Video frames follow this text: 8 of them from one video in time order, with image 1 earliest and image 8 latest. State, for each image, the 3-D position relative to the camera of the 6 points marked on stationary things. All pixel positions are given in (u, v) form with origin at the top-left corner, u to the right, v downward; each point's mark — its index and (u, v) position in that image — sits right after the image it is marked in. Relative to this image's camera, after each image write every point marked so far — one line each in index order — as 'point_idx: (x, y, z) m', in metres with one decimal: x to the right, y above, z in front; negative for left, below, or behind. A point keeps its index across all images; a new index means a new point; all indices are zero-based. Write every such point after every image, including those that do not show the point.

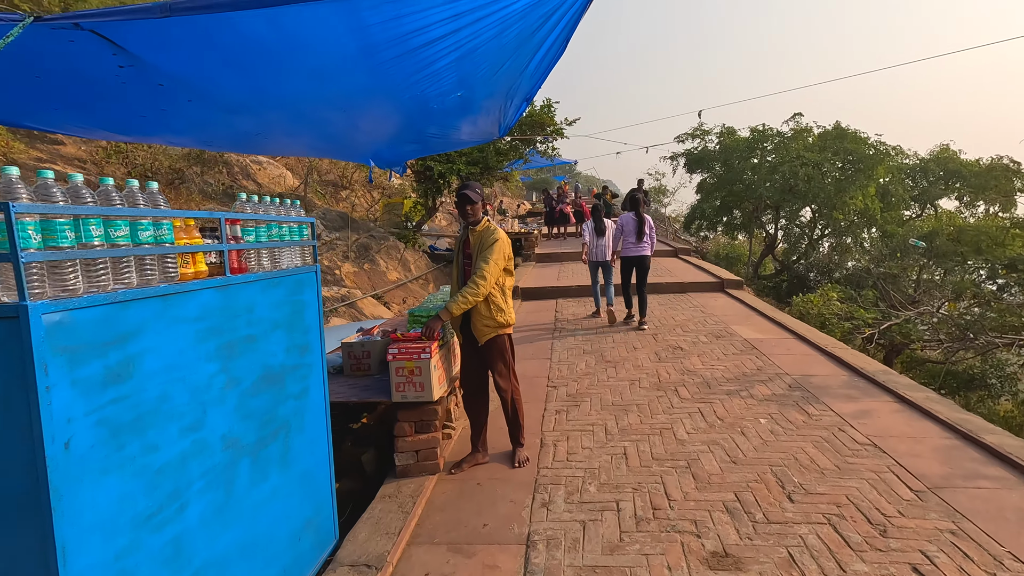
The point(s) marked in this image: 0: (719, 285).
0: (+3.2, +0.1, +8.6) m
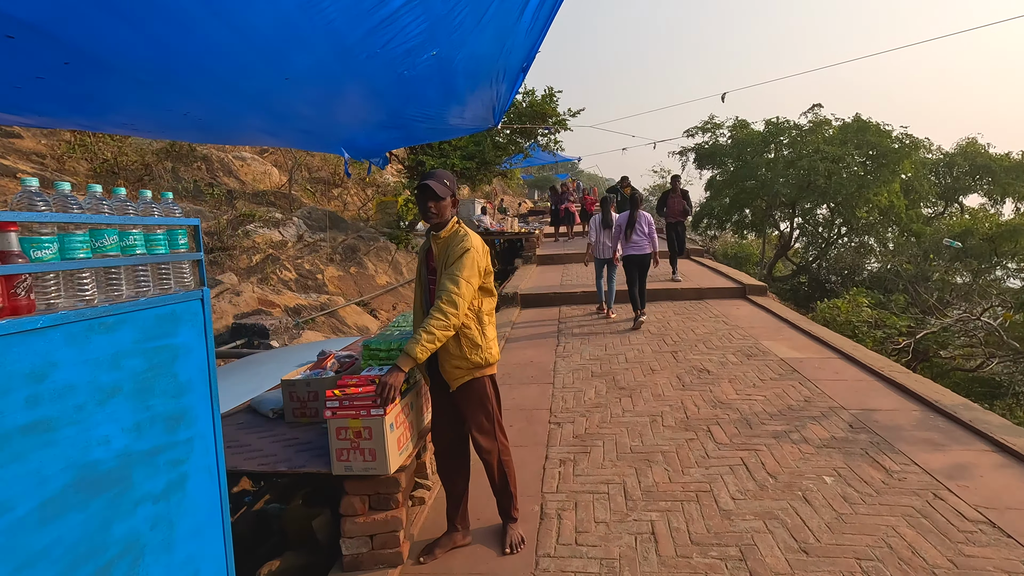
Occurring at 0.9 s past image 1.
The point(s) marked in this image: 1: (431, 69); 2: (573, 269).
0: (+3.2, 0.0, +7.7) m
1: (-0.5, +1.4, +3.5) m
2: (+1.2, +0.4, +10.7) m
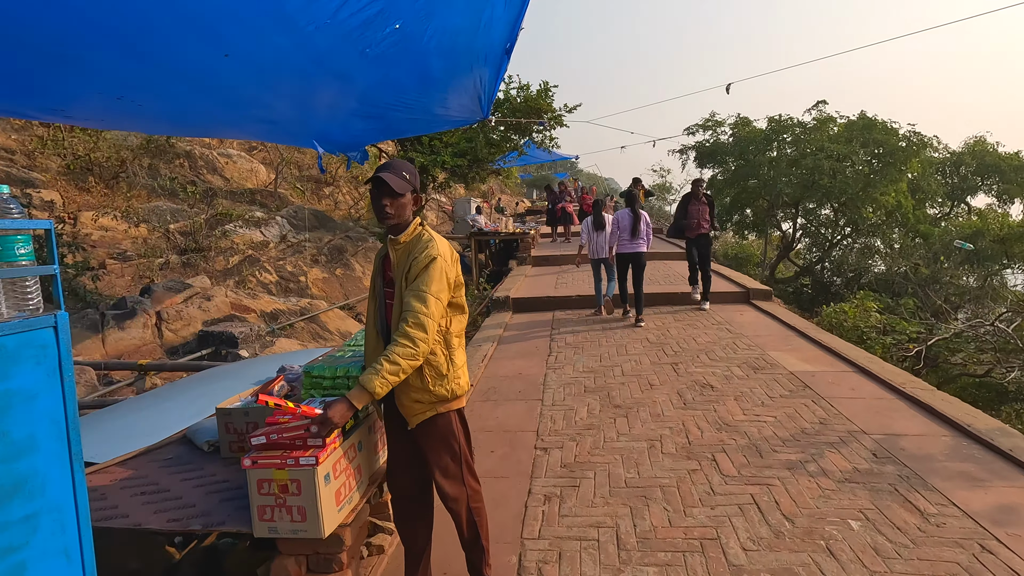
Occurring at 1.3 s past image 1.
0: (+3.1, -0.1, +7.3) m
1: (-0.6, +1.3, +3.1) m
2: (+1.1, +0.3, +10.3) m
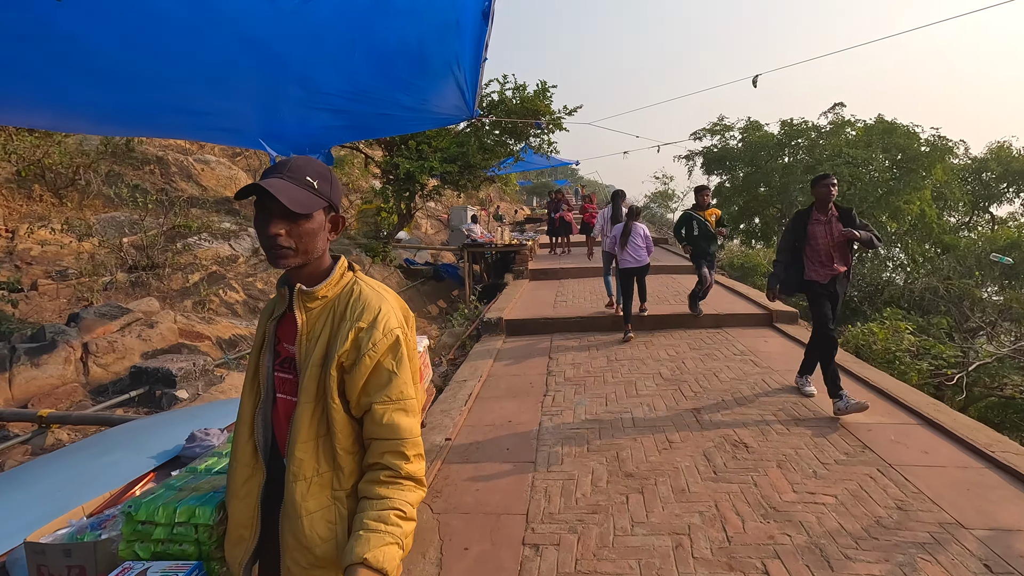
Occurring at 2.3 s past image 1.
0: (+3.0, -0.3, +6.5) m
1: (-0.7, +1.1, +2.3) m
2: (+1.0, 0.0, +9.5) m
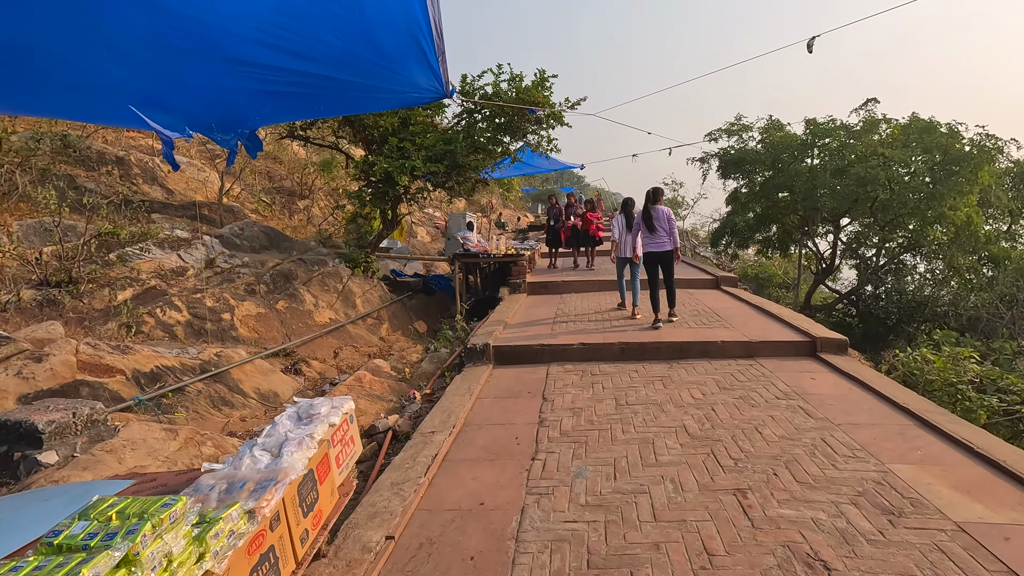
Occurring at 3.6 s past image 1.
0: (+2.9, -0.5, +5.4) m
1: (-0.9, +1.0, +1.2) m
2: (+0.9, -0.2, +8.4) m
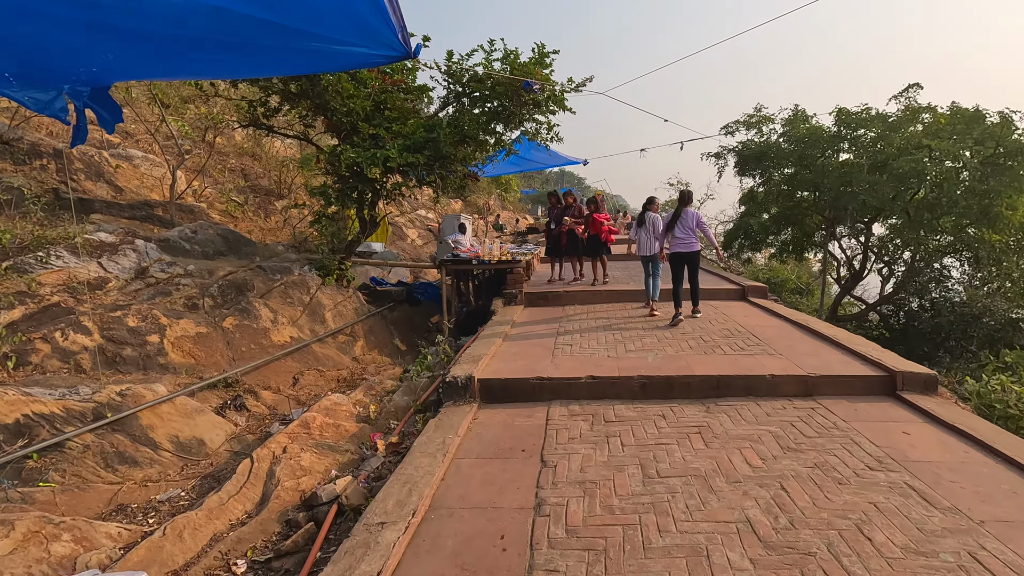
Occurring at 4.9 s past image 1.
0: (+2.8, -0.7, +4.2) m
1: (-1.0, +0.9, 0.0) m
2: (+0.8, -0.4, +7.2) m
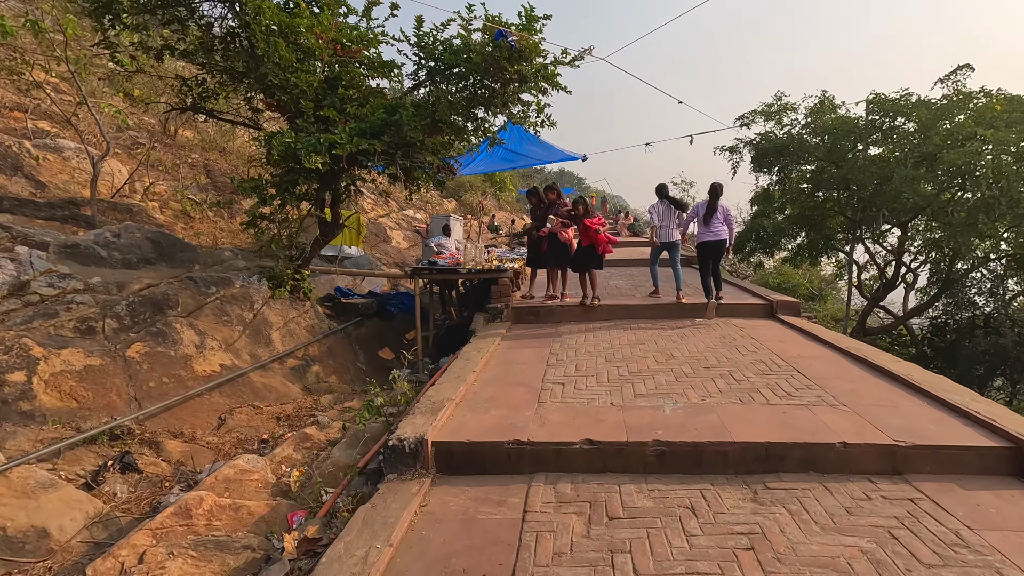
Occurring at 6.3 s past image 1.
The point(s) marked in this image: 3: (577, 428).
0: (+2.6, -0.9, +2.9) m
1: (-1.2, +0.7, -1.3) m
2: (+0.6, -0.6, +5.9) m
3: (+0.4, -0.9, +3.4) m
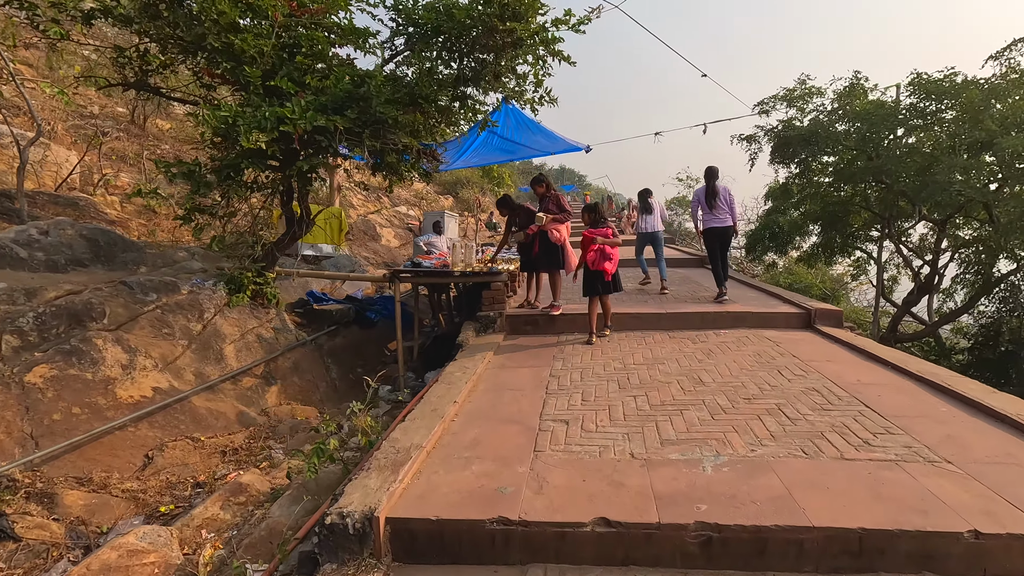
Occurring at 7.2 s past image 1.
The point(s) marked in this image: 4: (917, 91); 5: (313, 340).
0: (+2.5, -0.9, +2.0) m
1: (-1.2, +0.6, -2.2) m
2: (+0.6, -0.6, +5.0) m
3: (+0.3, -0.9, +2.5) m
4: (+6.1, +2.9, +8.3) m
5: (-2.3, -0.6, +6.4) m
